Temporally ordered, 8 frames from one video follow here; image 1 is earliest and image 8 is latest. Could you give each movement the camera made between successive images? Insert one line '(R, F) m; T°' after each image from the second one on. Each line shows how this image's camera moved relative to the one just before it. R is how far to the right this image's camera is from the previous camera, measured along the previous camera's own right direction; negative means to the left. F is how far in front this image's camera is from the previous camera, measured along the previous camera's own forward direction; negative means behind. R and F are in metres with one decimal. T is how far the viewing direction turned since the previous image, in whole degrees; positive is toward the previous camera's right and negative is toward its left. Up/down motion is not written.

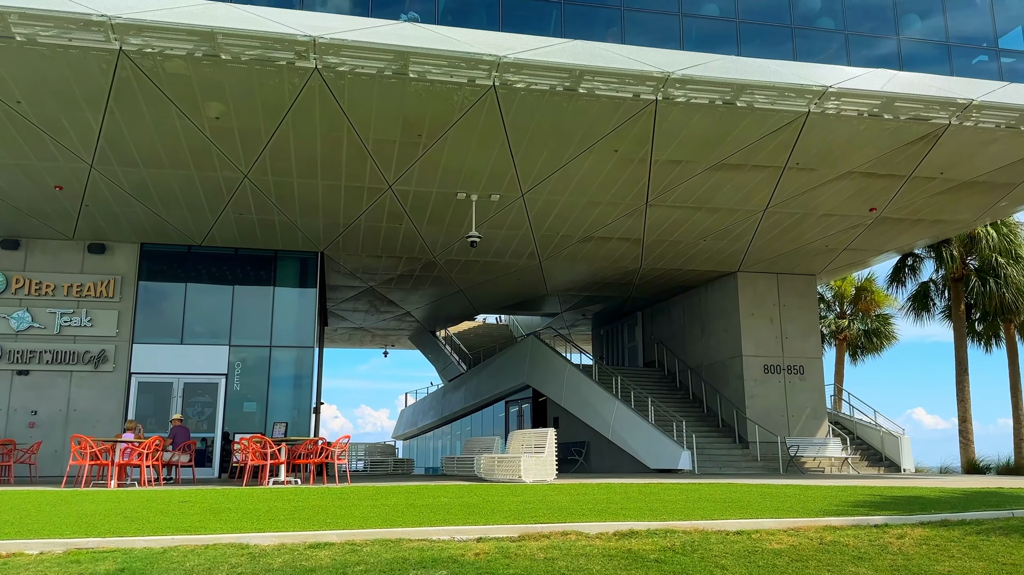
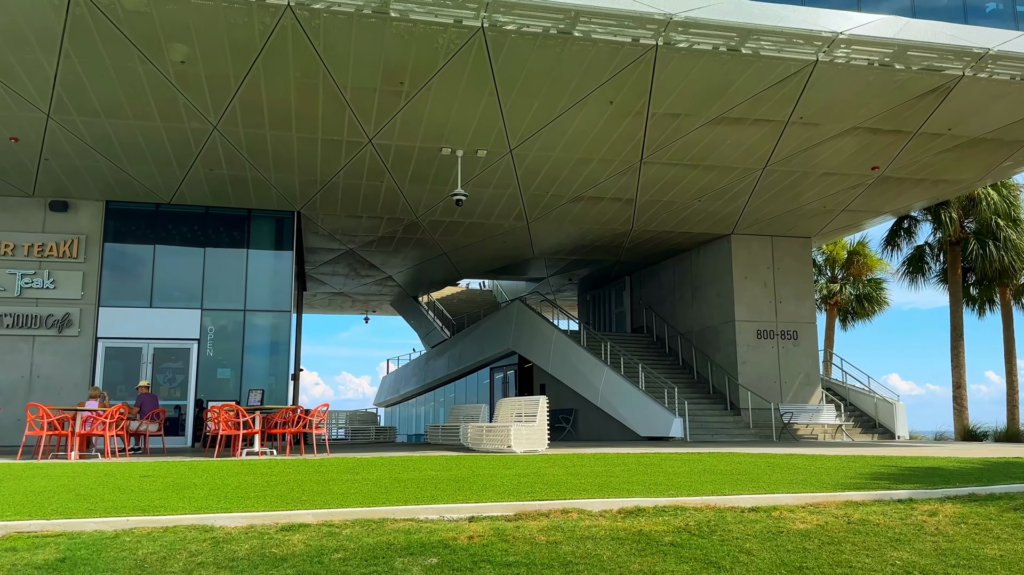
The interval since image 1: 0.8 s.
(-0.1, +0.8) m; +1°
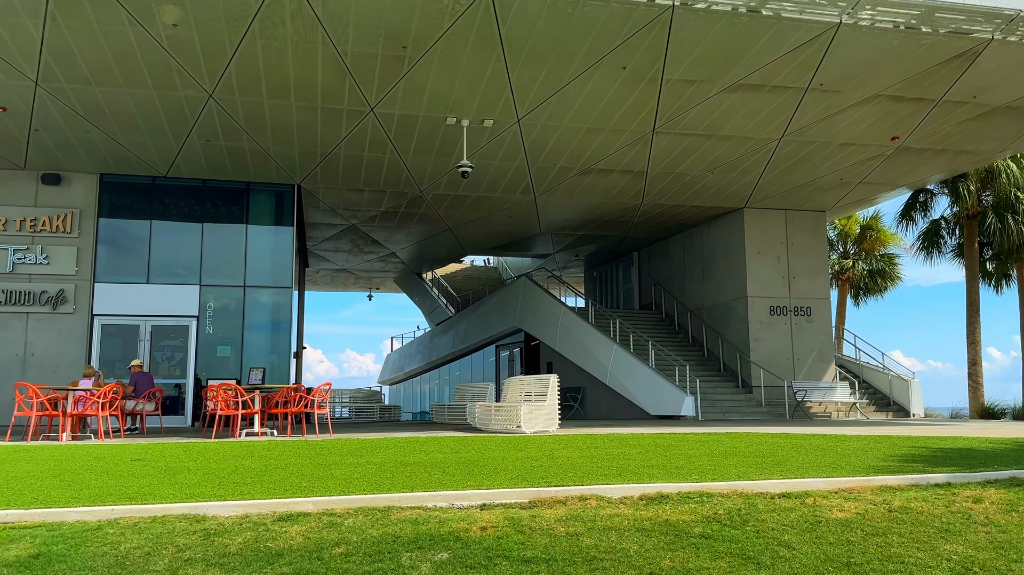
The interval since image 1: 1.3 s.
(-0.1, +0.5) m; 0°
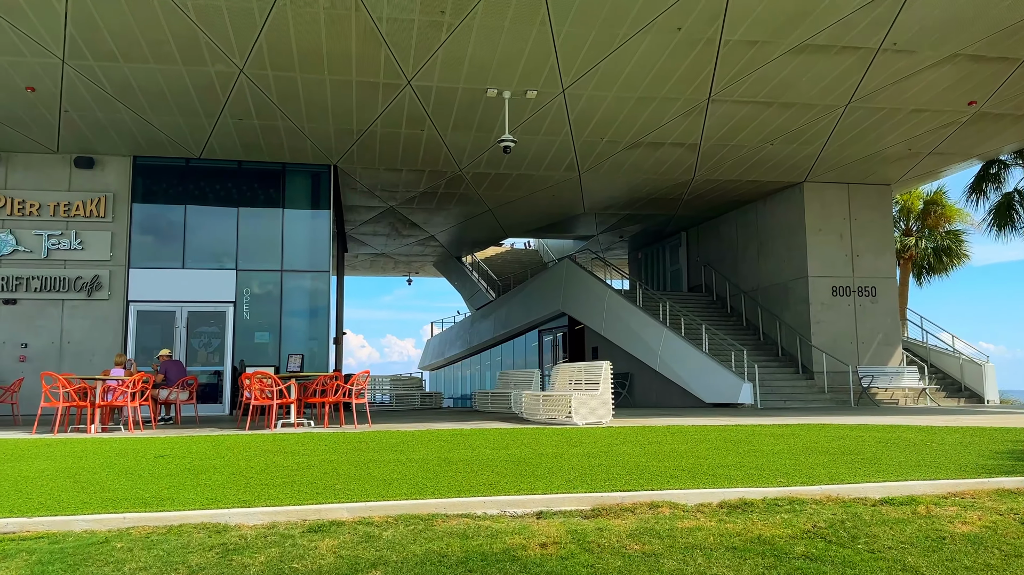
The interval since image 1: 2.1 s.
(-0.1, +0.8) m; -3°
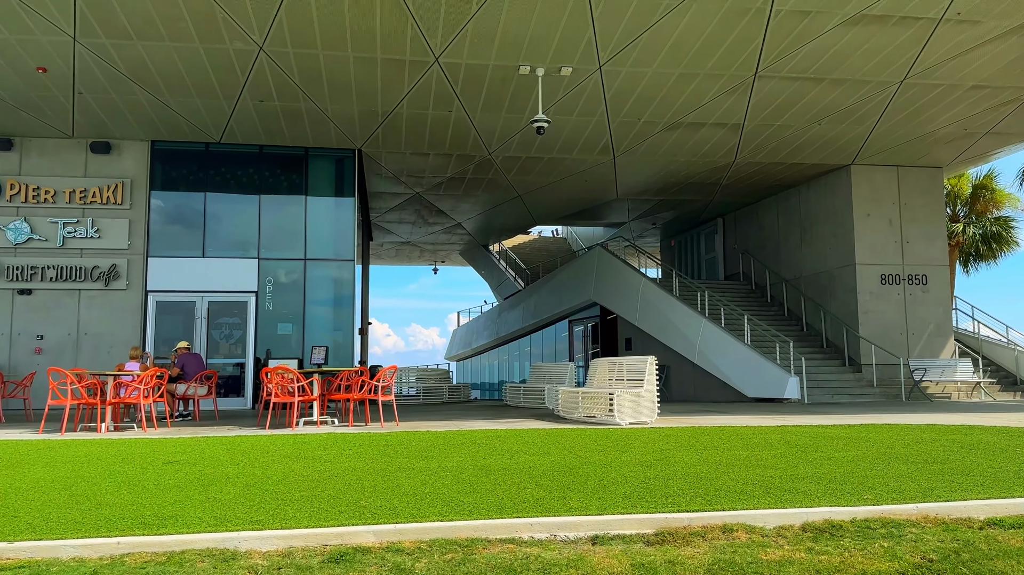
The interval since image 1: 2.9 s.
(-0.1, +0.7) m; -2°
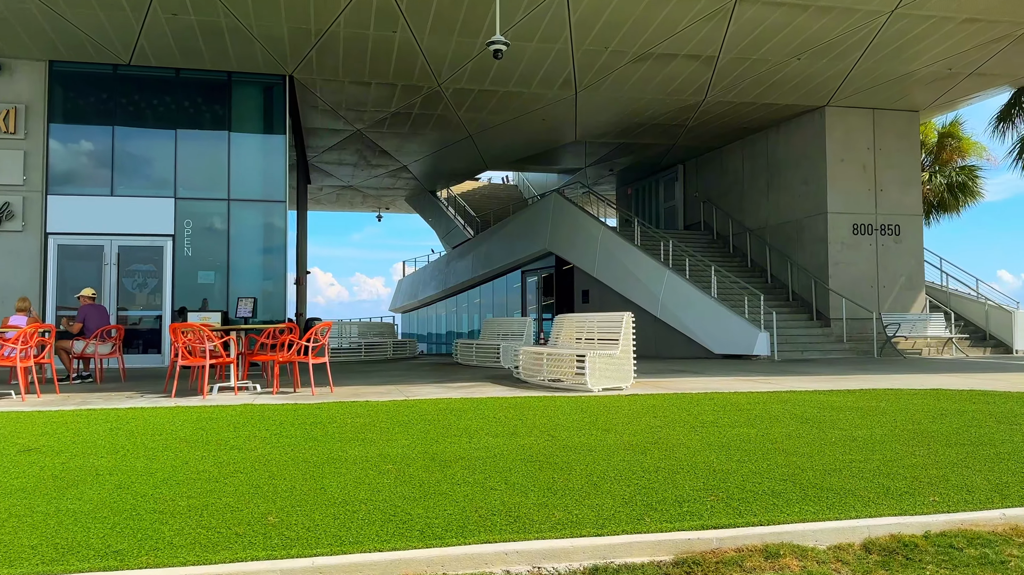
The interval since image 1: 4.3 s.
(-0.1, +1.4) m; +4°
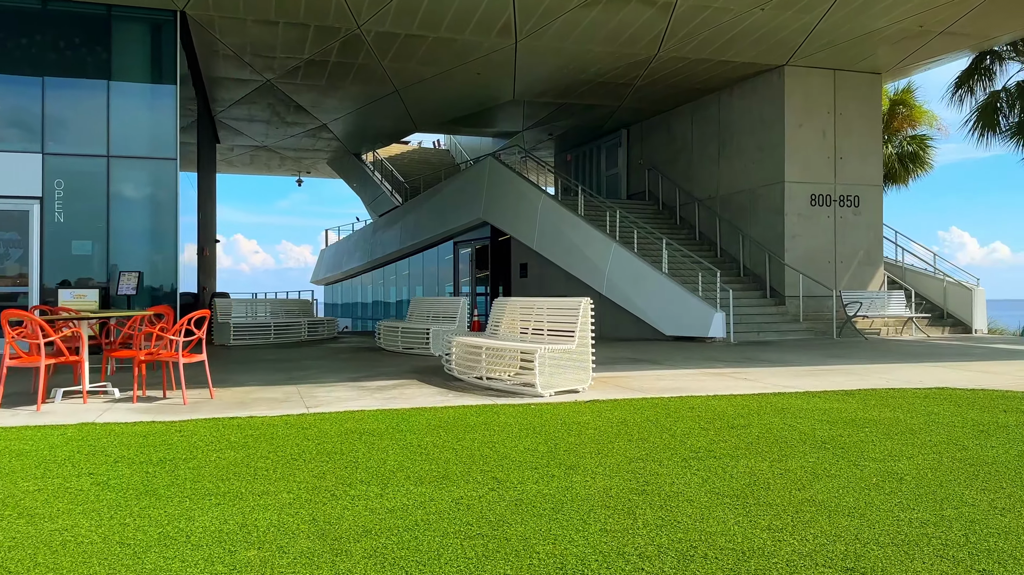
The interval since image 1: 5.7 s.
(0.0, +1.6) m; +5°
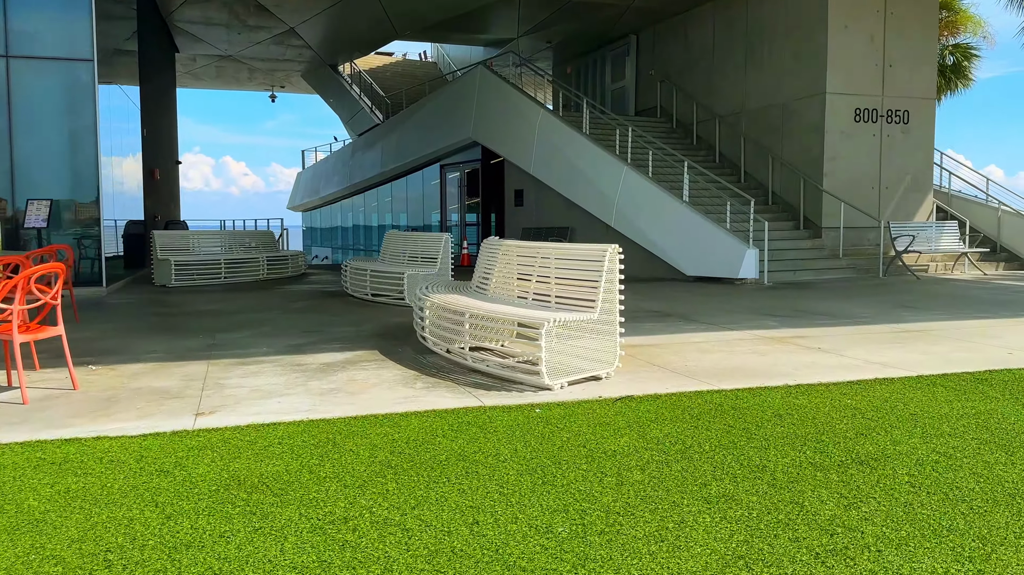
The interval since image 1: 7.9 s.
(0.0, +2.0) m; 0°
